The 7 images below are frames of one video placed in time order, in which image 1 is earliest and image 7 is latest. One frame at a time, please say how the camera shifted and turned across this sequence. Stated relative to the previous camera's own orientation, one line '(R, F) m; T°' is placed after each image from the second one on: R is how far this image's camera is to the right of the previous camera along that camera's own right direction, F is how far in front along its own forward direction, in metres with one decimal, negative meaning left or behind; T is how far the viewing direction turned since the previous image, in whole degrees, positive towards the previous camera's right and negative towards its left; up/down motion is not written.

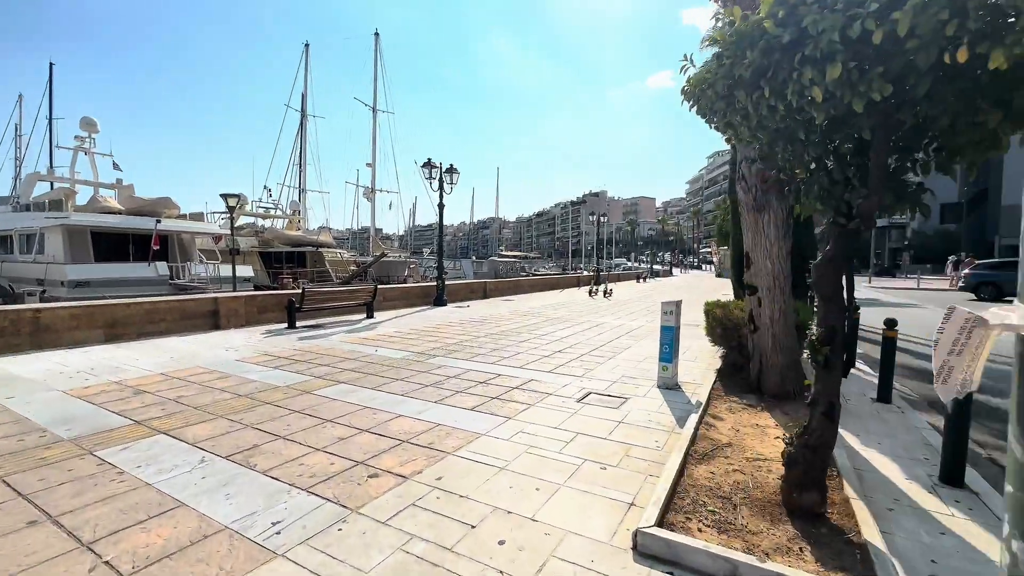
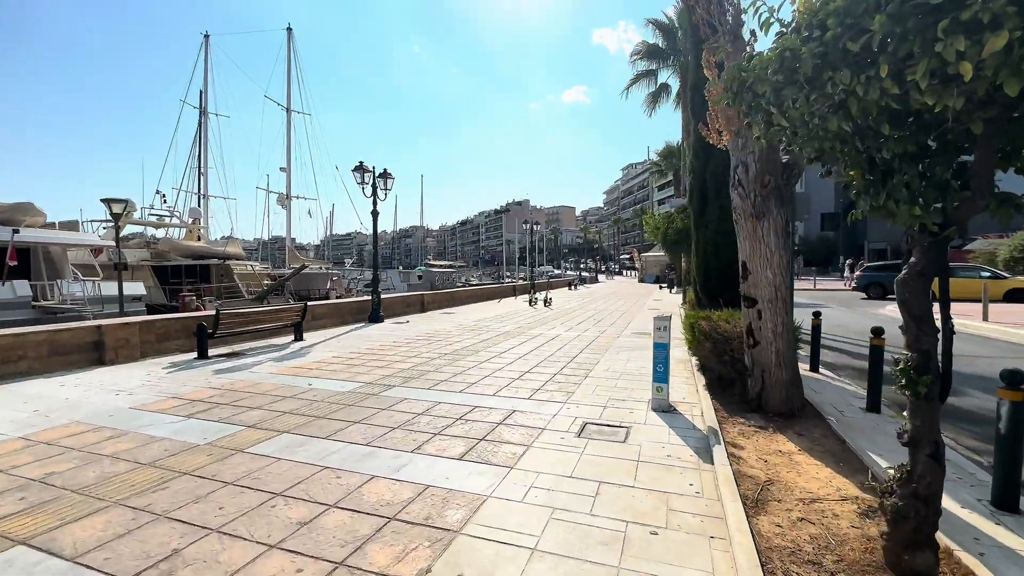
(-0.6, +0.9) m; +10°
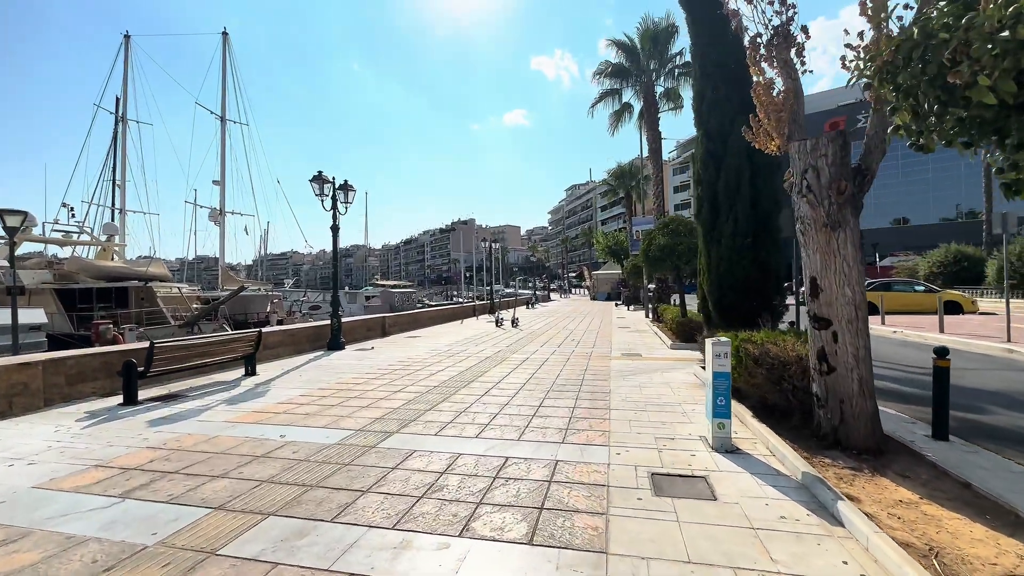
(-1.0, +1.0) m; +7°
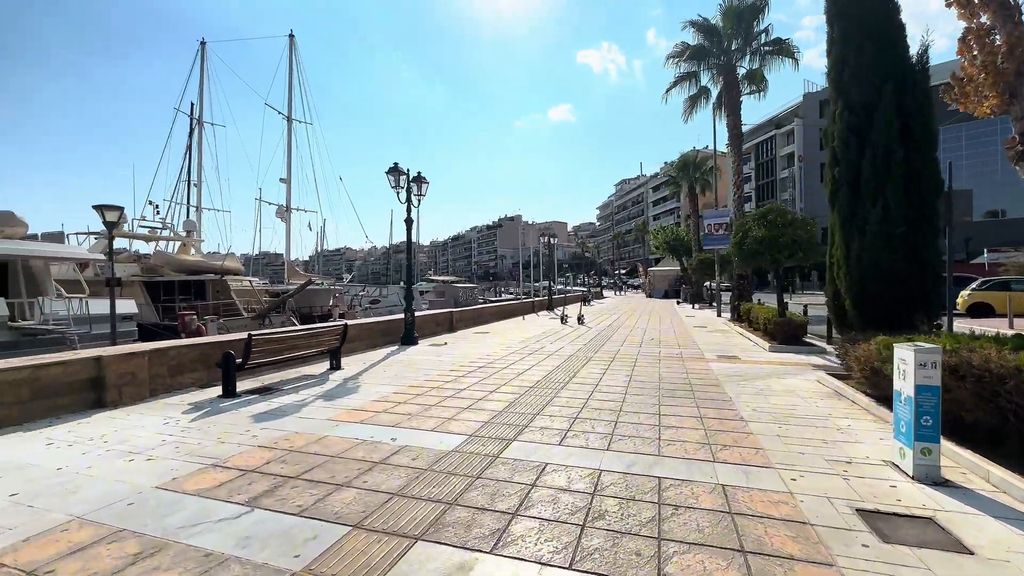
(-1.0, +0.6) m; -6°
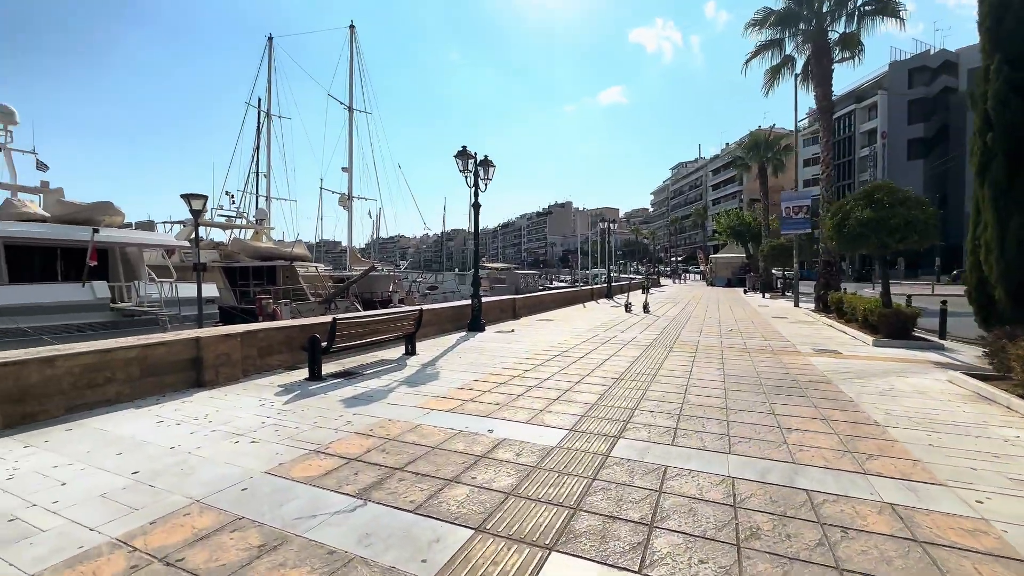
(-0.6, +0.4) m; -6°
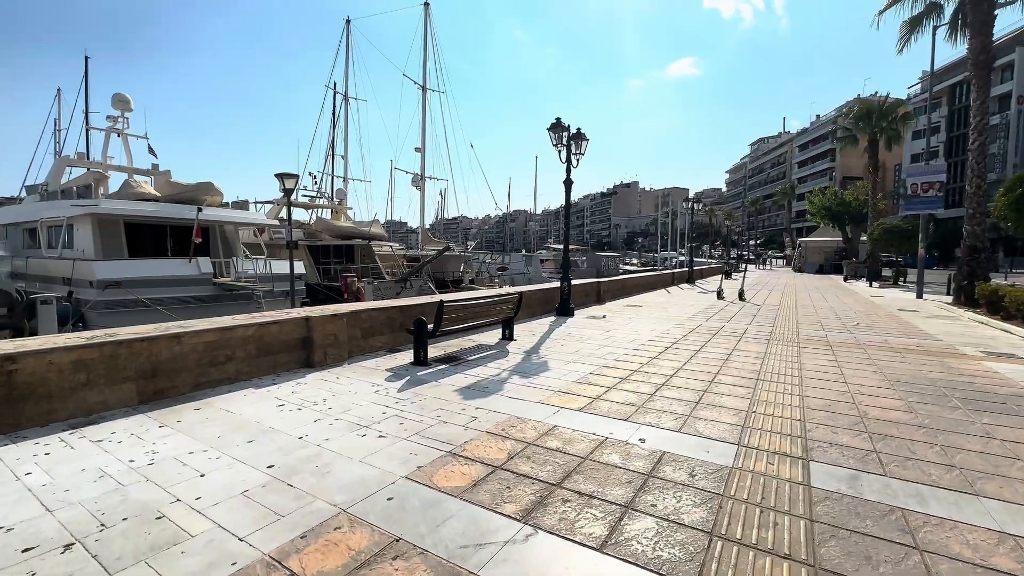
(-0.9, +0.6) m; -7°
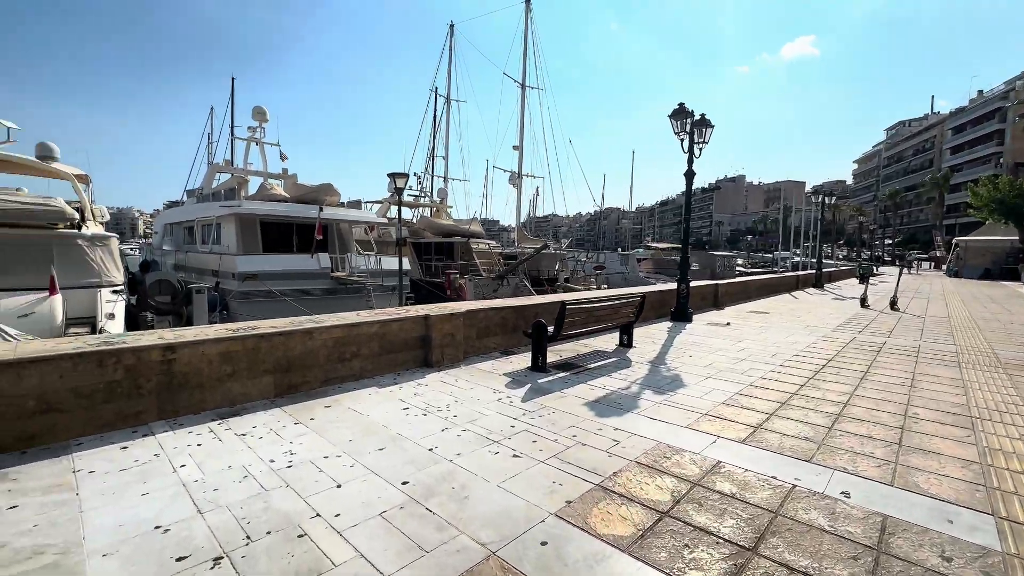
(-0.6, +0.5) m; -11°
